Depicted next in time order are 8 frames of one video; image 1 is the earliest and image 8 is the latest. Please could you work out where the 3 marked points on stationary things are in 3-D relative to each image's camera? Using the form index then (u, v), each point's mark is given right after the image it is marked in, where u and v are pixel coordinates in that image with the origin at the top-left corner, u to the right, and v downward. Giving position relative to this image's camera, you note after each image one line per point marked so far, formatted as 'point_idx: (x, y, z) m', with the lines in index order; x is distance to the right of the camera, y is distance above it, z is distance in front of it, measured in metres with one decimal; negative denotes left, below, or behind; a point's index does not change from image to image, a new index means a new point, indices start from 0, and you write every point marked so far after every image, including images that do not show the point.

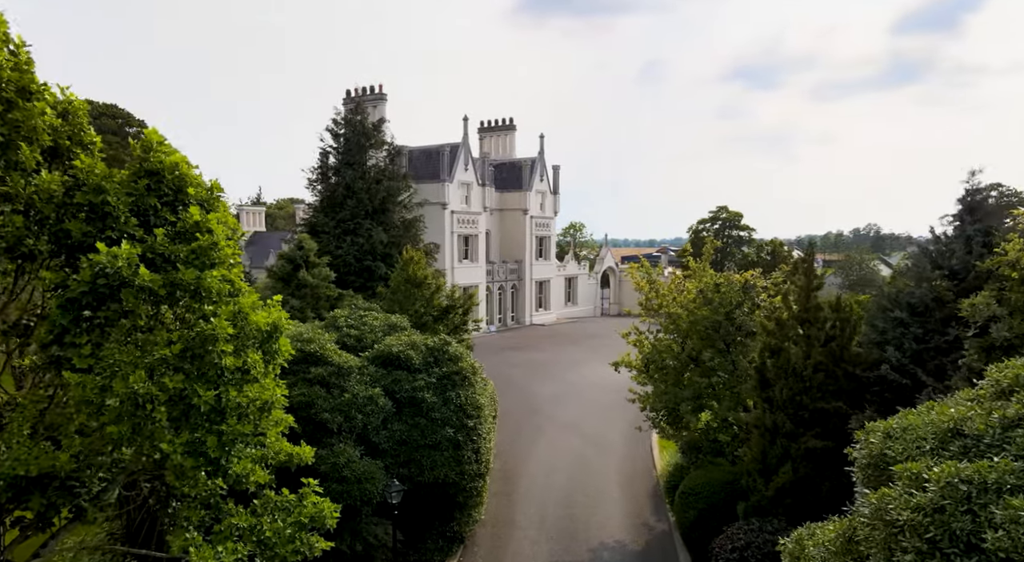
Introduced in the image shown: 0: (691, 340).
0: (+3.7, -1.2, +15.8) m
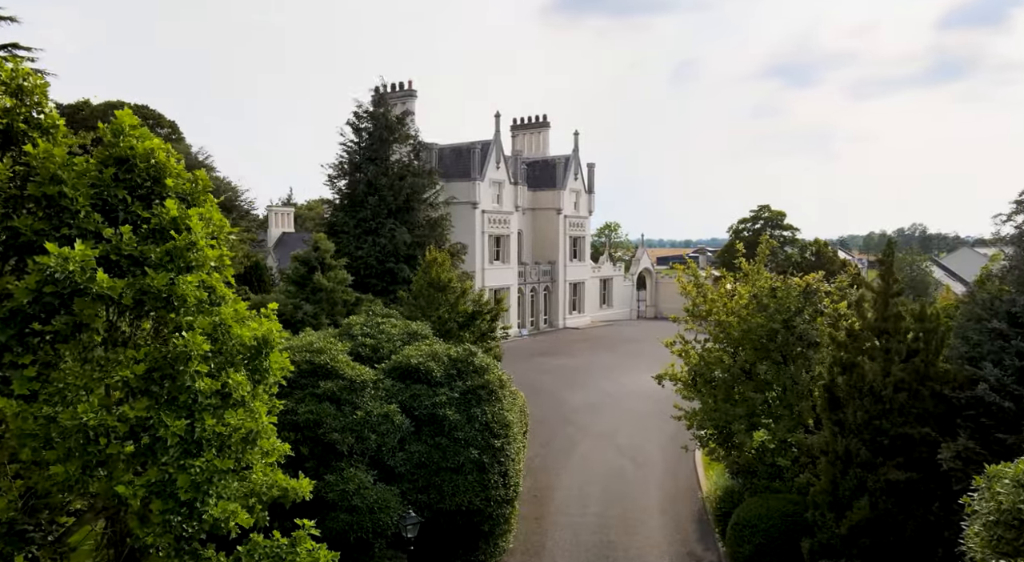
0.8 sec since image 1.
0: (+4.2, -1.3, +14.1) m
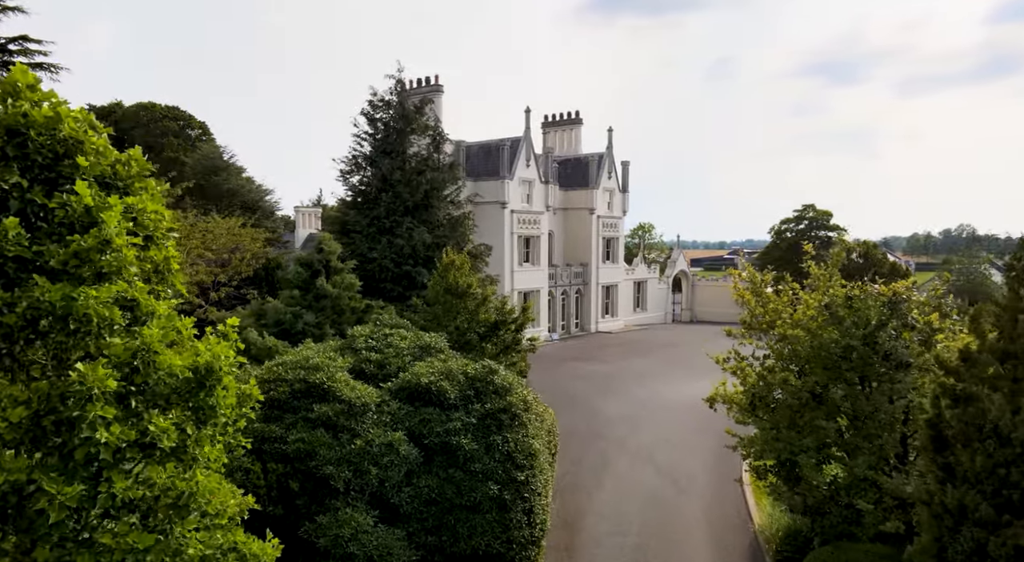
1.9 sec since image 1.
0: (+4.7, -1.4, +12.0) m
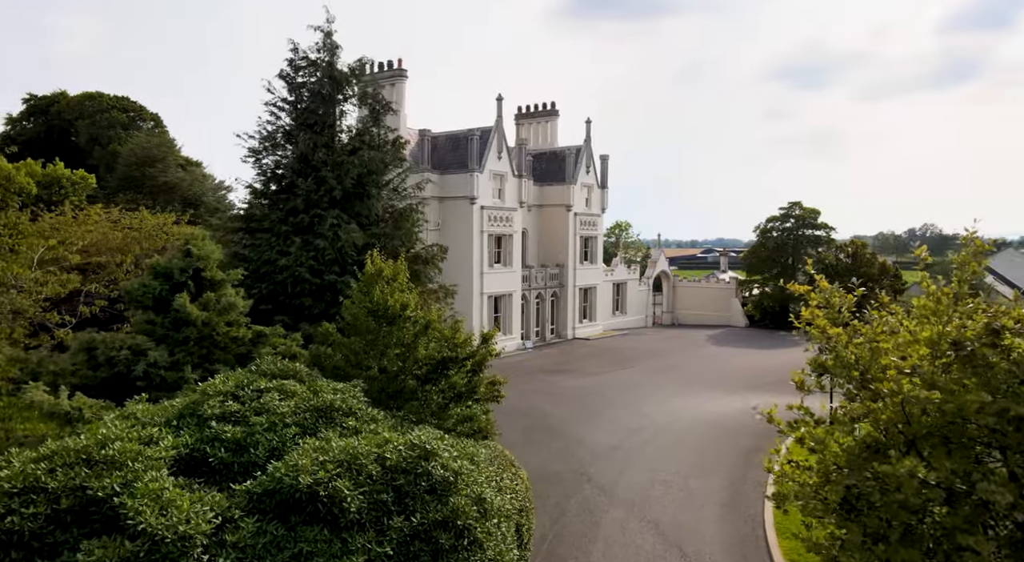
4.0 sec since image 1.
0: (+4.1, -1.6, +7.3) m
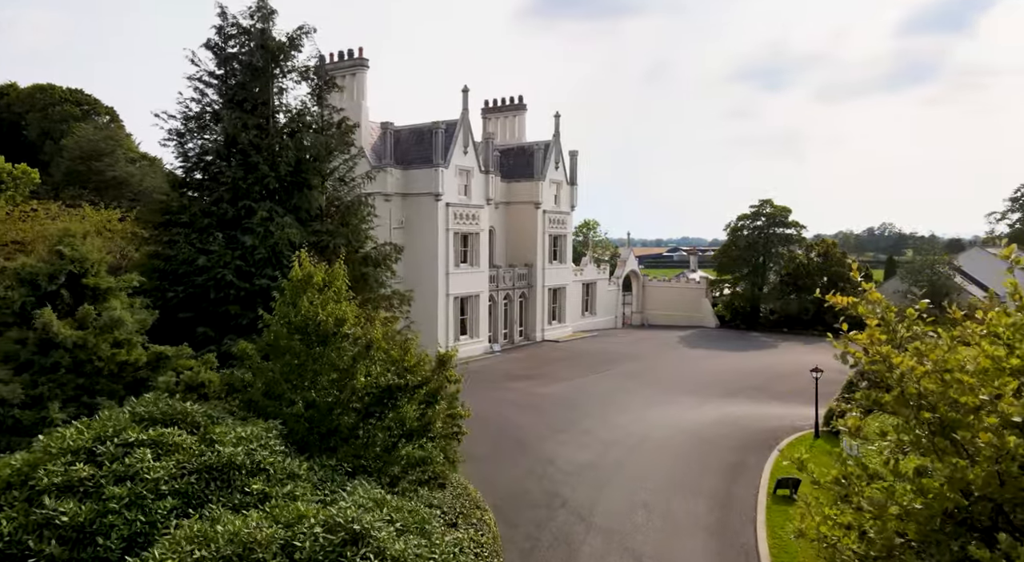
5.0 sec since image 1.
0: (+3.9, -1.7, +5.3) m
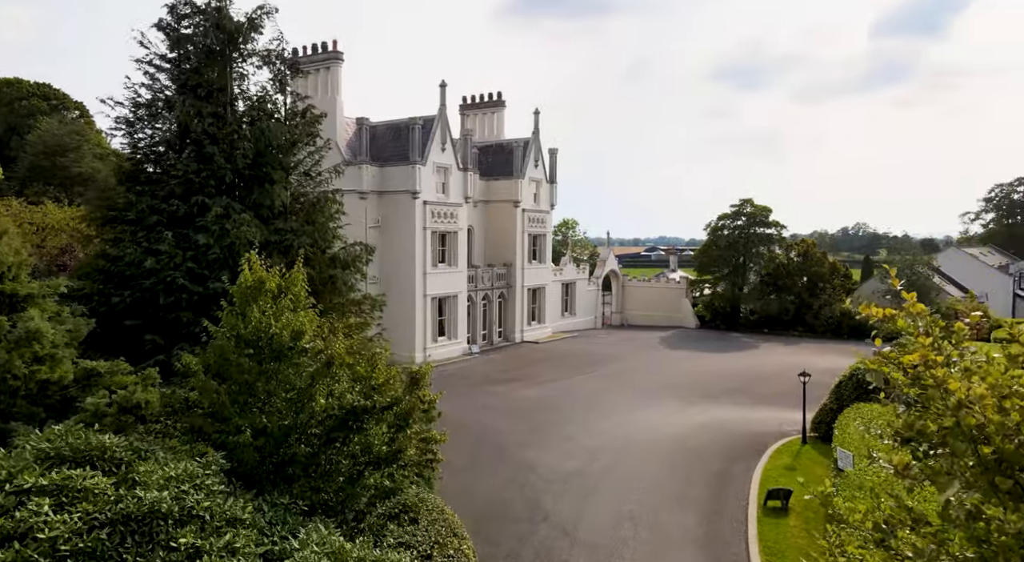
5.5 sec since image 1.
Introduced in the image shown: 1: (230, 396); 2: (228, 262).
0: (+3.8, -1.8, +4.4) m
1: (-3.4, -1.4, +8.9) m
2: (-4.5, +0.4, +13.0) m
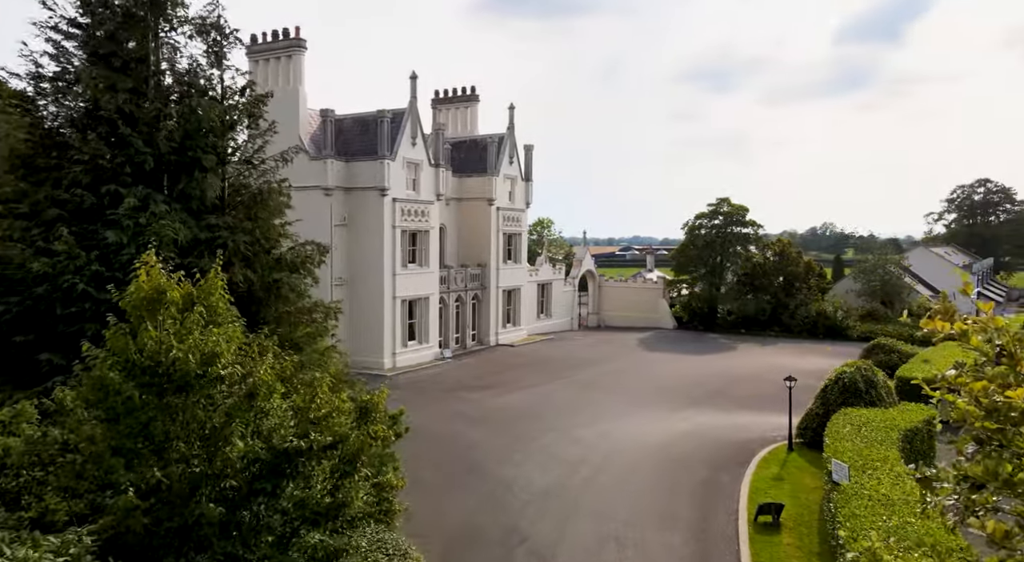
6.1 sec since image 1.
0: (+3.7, -1.9, +2.9) m
1: (-3.6, -1.5, +7.2) m
2: (-4.9, +0.3, +11.2) m
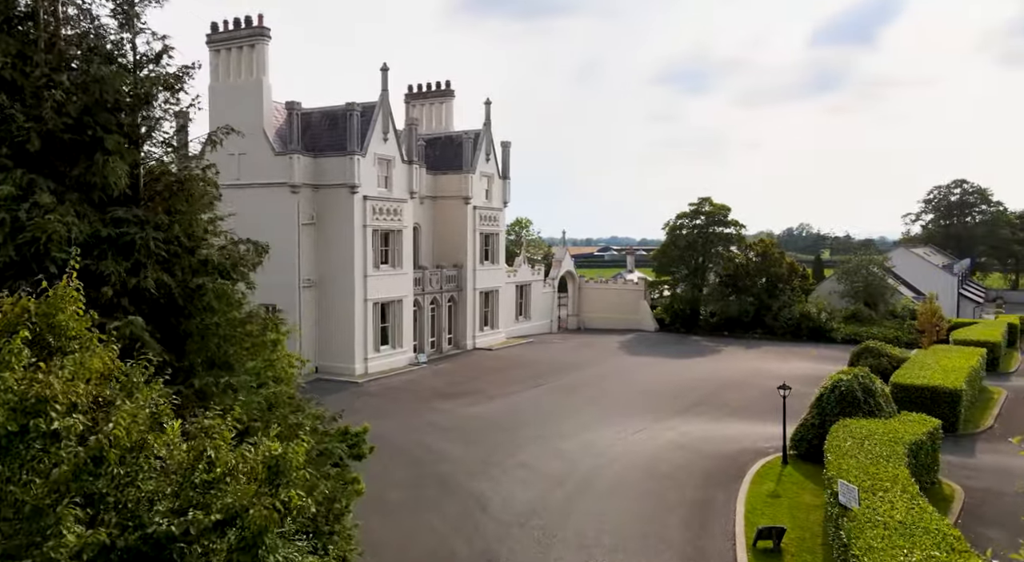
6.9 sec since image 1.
0: (+3.6, -1.9, +1.3) m
1: (-3.9, -1.6, +5.3) m
2: (-5.2, +0.2, +9.4) m
